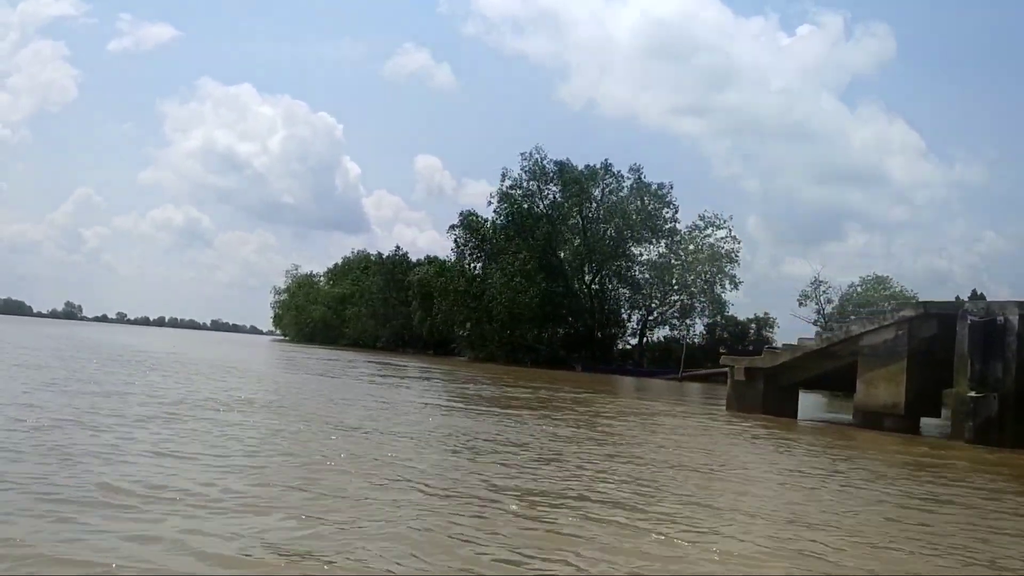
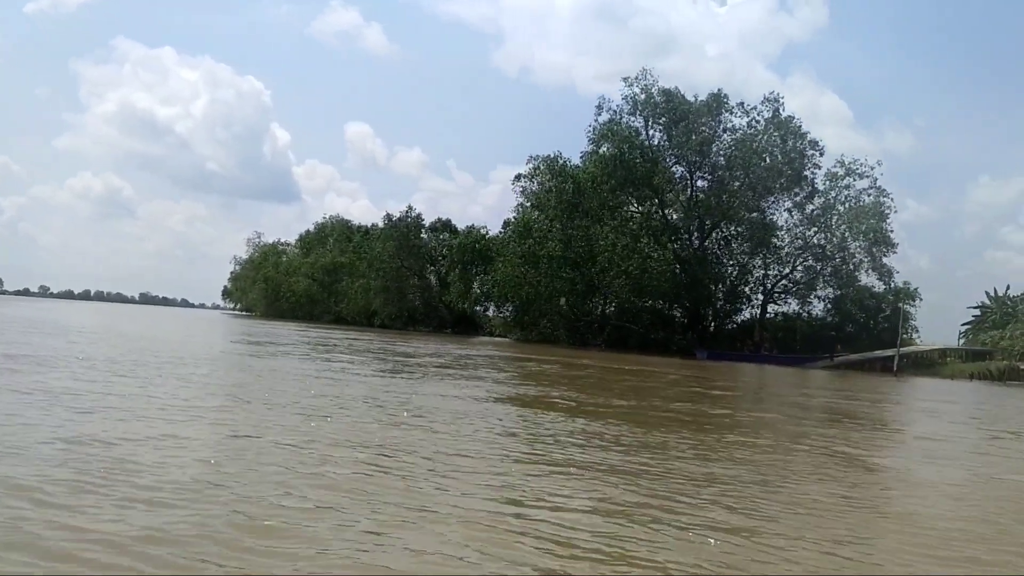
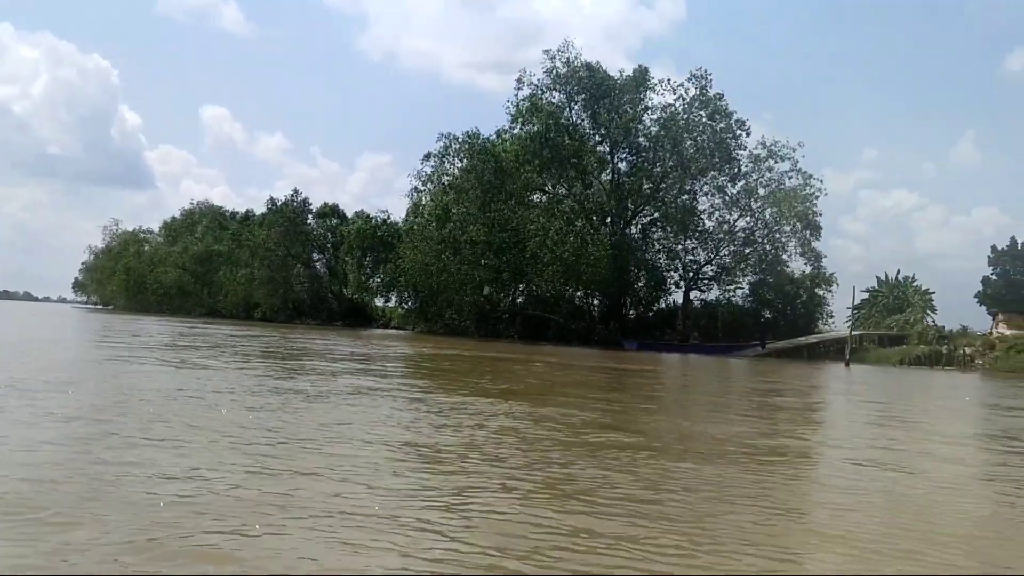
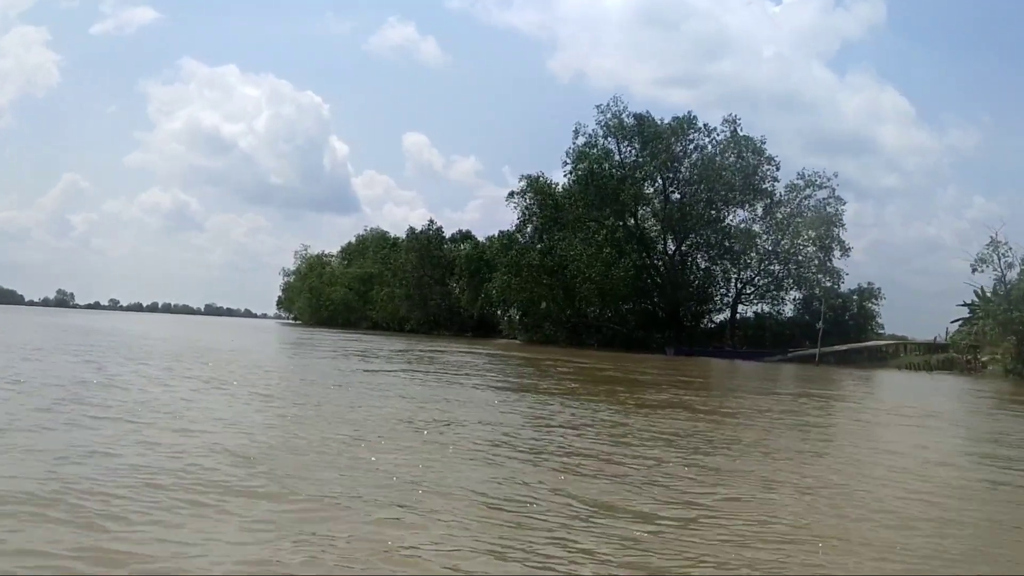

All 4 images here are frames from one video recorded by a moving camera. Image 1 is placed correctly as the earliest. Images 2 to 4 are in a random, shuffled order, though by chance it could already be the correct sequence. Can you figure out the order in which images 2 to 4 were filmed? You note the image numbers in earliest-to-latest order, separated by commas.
4, 2, 3
